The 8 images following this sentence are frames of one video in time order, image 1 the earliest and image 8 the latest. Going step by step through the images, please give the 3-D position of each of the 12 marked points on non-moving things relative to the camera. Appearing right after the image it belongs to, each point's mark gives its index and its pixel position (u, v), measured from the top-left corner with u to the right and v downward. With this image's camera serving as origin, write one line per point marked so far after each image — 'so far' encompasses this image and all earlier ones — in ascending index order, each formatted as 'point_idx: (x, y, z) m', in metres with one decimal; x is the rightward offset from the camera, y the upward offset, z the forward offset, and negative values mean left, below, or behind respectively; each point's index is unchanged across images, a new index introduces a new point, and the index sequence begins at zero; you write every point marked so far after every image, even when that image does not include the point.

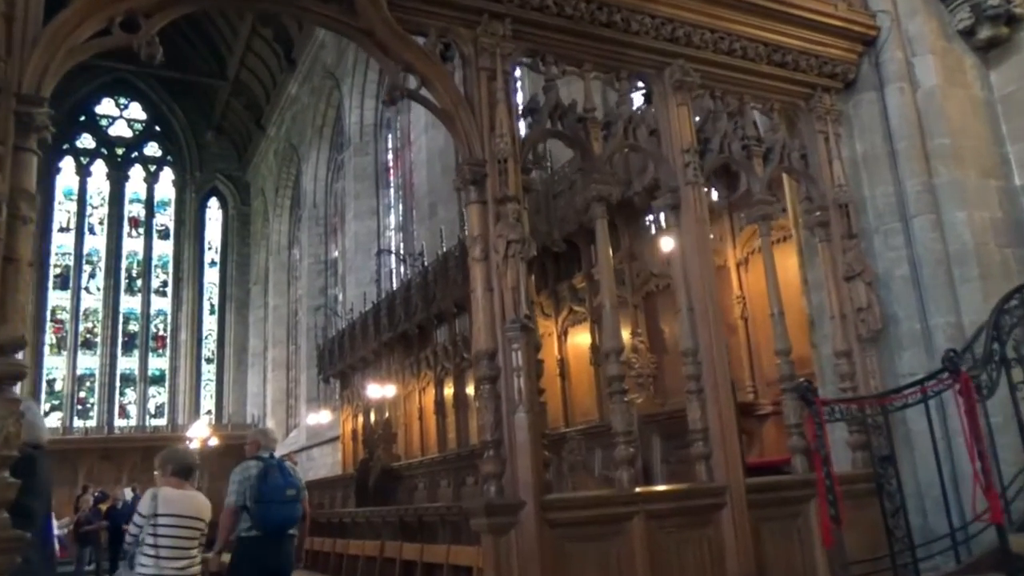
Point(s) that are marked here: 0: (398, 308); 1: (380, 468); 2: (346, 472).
0: (-1.8, -0.3, +13.4) m
1: (-1.8, -2.5, +11.6) m
2: (-3.2, -3.6, +16.1) m
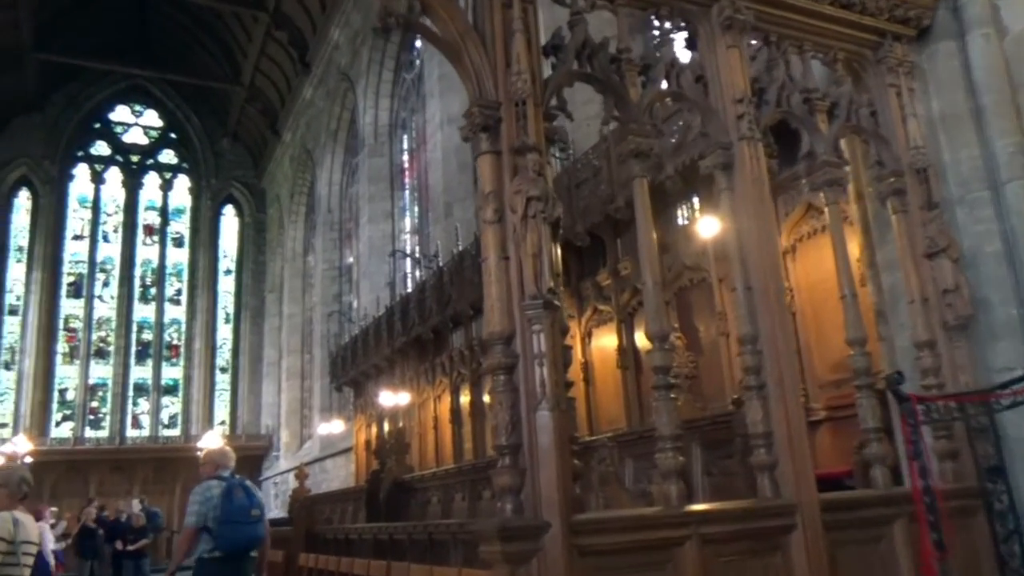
0: (-1.5, -0.4, +12.8) m
1: (-1.6, -2.5, +10.9) m
2: (-2.9, -3.7, +15.5) m
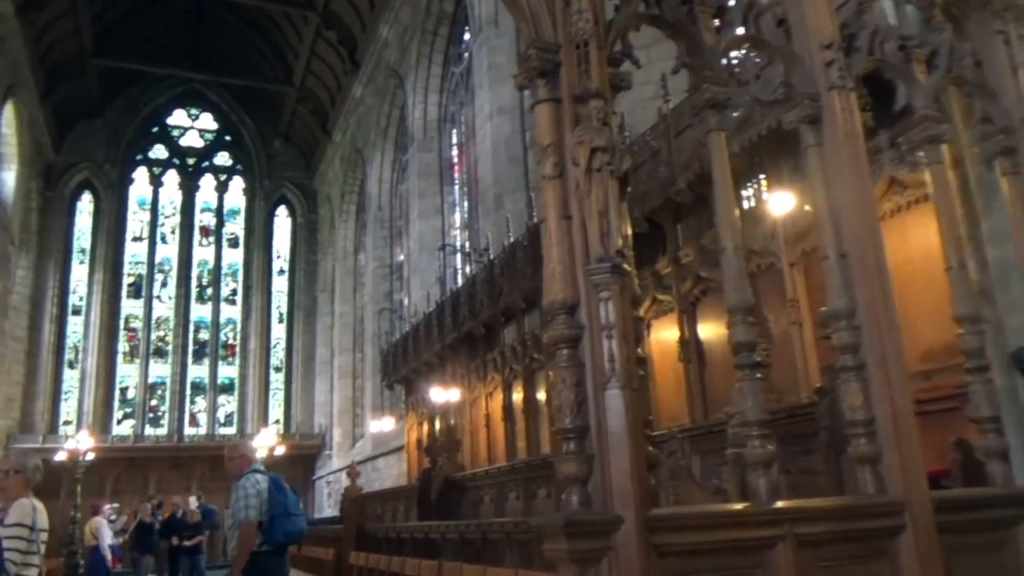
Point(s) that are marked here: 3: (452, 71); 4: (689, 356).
0: (-0.7, -0.3, +12.5) m
1: (-0.9, -2.4, +10.6) m
2: (-1.9, -3.6, +15.3) m
3: (-1.3, +4.6, +17.4) m
4: (+1.6, -0.6, +7.3) m
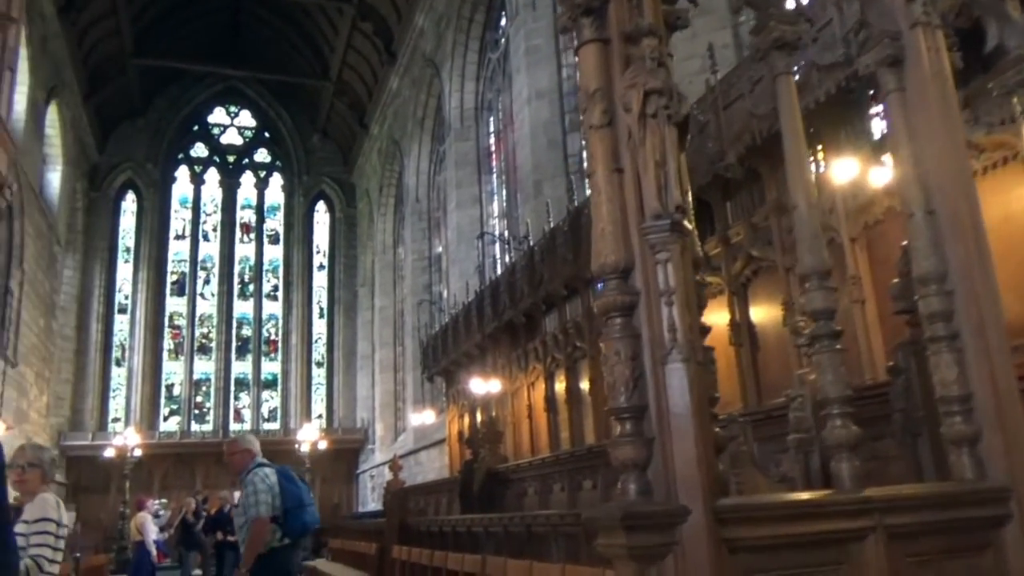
0: (-0.1, -0.1, +12.2) m
1: (-0.3, -2.3, +10.3) m
2: (-1.1, -3.4, +15.1) m
3: (-0.5, +4.8, +17.1) m
4: (+1.9, -0.4, +6.9) m
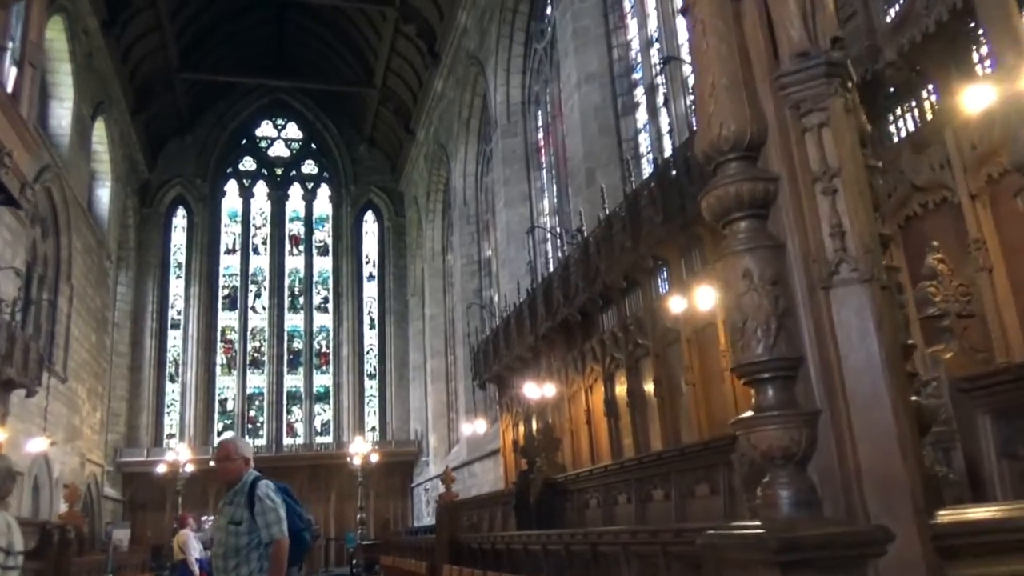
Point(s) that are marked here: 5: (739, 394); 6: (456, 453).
0: (+0.6, -0.1, +11.4) m
1: (+0.4, -2.2, +9.5) m
2: (-0.1, -3.4, +14.2) m
3: (+0.4, +4.8, +16.4) m
4: (+2.3, -0.3, +5.9) m
5: (+2.0, -0.9, +7.4) m
6: (-1.3, -3.9, +19.7) m
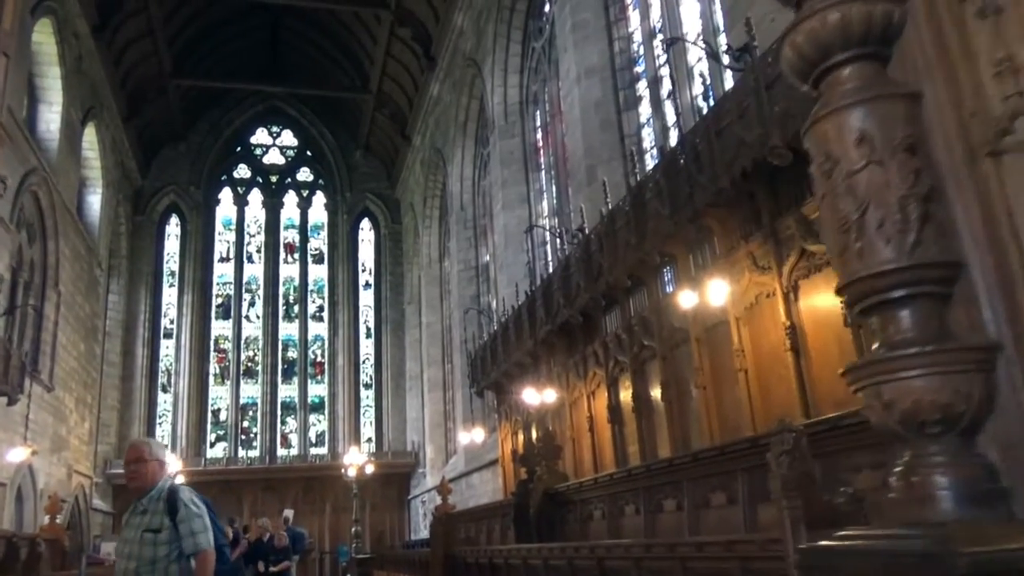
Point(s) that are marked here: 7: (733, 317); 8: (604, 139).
0: (+0.6, -0.1, +10.9) m
1: (+0.3, -2.2, +9.0) m
2: (-0.1, -3.5, +13.7) m
3: (+0.4, +4.7, +16.0) m
4: (+2.3, -0.2, +5.5) m
5: (+2.0, -0.9, +6.9) m
6: (-1.3, -4.1, +19.1) m
7: (+1.9, -0.3, +7.2) m
8: (+1.2, +2.0, +11.2) m
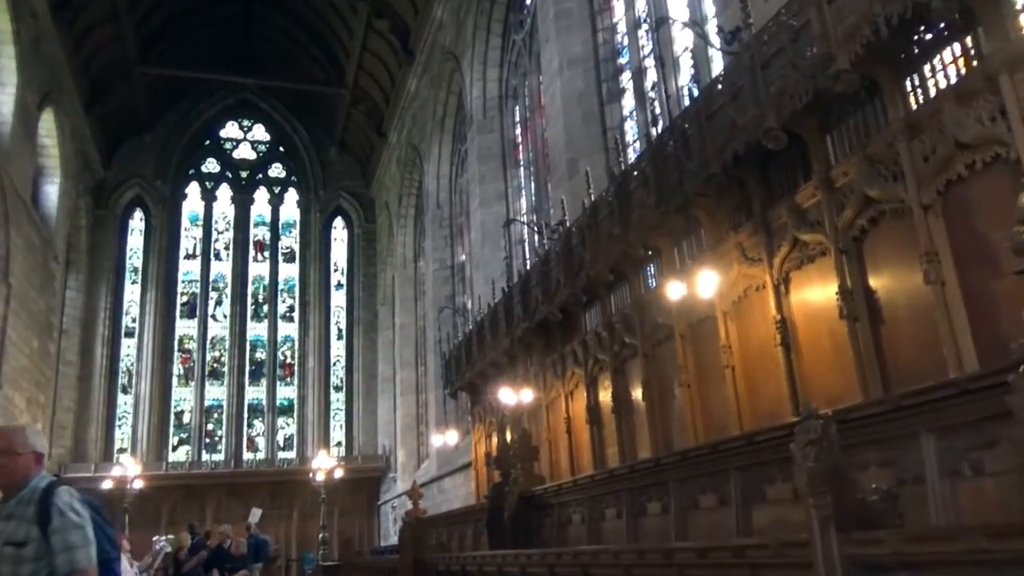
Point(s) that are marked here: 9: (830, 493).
0: (+0.3, 0.0, +10.5) m
1: (+0.1, -2.1, +8.6) m
2: (-0.5, -3.5, +13.2) m
3: (0.0, +4.7, +15.6) m
4: (+2.2, -0.1, +5.1) m
5: (+1.8, -0.8, +6.5) m
6: (-2.0, -4.1, +18.6) m
7: (+1.7, -0.2, +6.8) m
8: (+1.0, +2.1, +10.8) m
9: (+1.1, -0.7, +2.9) m
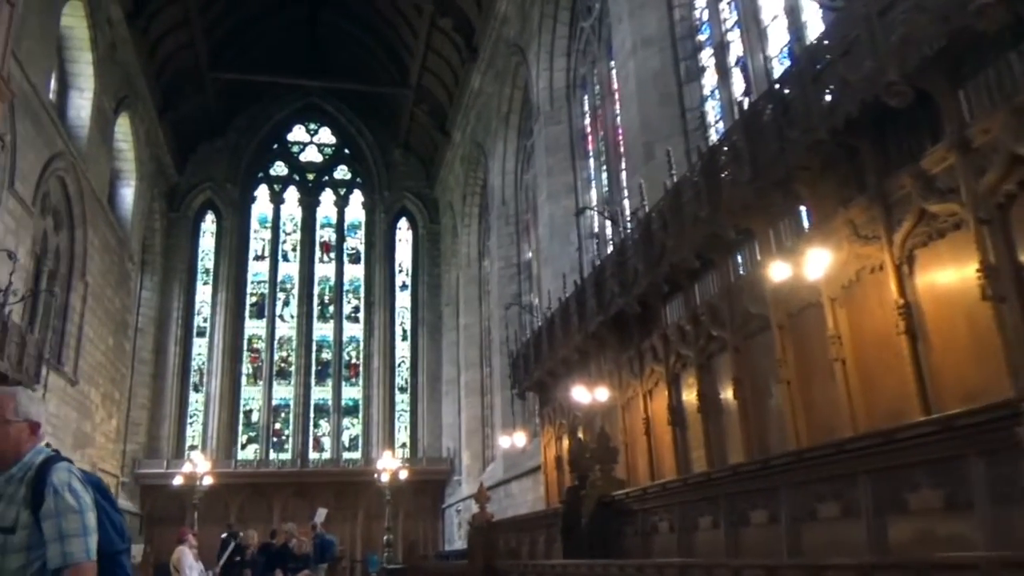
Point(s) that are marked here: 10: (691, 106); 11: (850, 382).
0: (+1.2, +0.1, +9.9) m
1: (+0.8, -2.0, +7.9) m
2: (+0.6, -3.4, +12.6) m
3: (+1.2, +4.7, +15.0) m
4: (+2.6, 0.0, +4.3) m
5: (+2.4, -0.7, +5.8) m
6: (-0.4, -4.0, +18.1) m
7: (+2.3, -0.1, +6.1) m
8: (+1.9, +2.2, +10.2) m
9: (+1.4, -0.6, +2.2) m
10: (+2.2, +2.3, +10.2) m
11: (+2.4, -0.7, +5.8) m
